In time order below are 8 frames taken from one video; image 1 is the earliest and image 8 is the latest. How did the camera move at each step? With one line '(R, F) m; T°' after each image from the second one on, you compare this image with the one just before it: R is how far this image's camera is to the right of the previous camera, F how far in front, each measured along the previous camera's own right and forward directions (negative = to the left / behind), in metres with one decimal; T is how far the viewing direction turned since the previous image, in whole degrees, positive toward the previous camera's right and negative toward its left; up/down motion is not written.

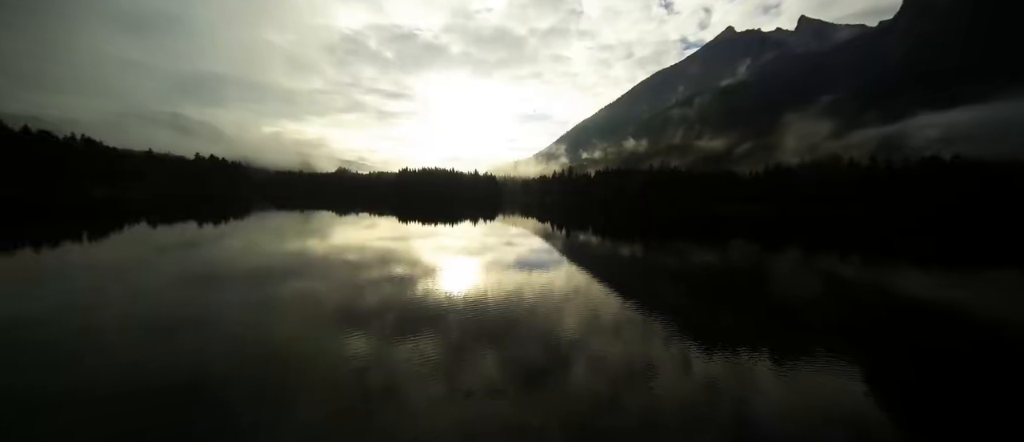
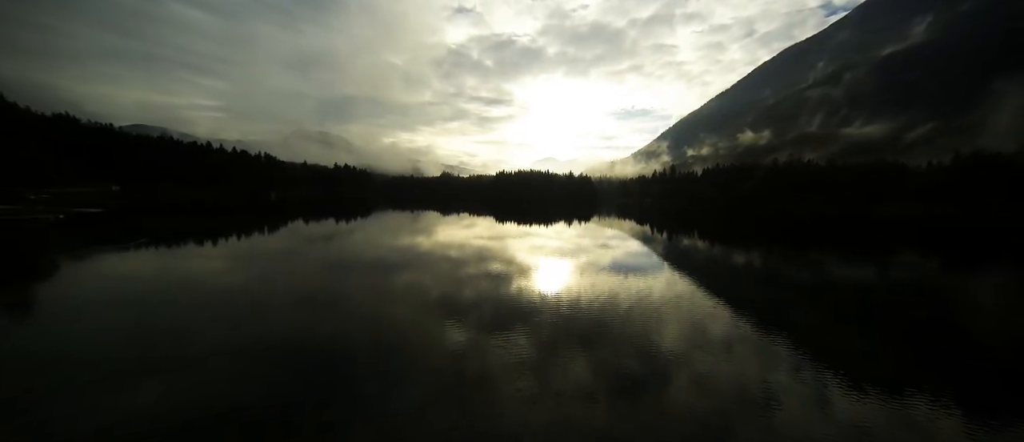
(0.0, +0.1) m; -15°
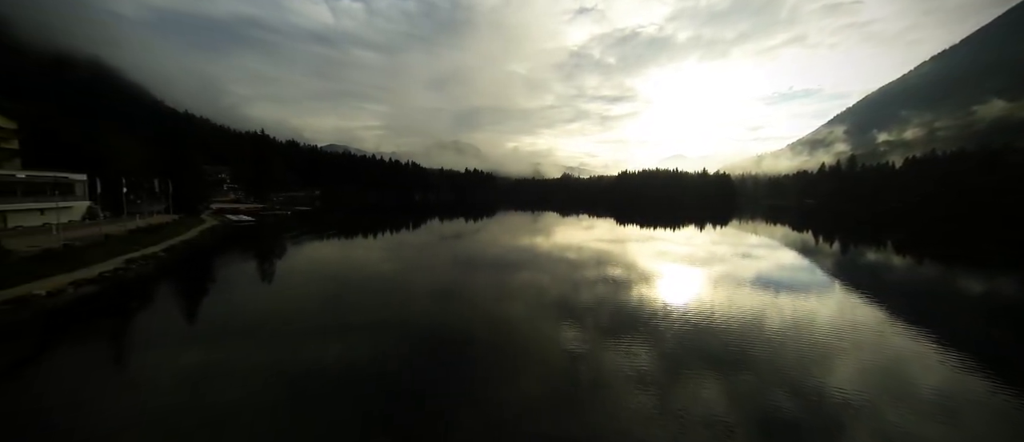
(+0.1, +0.4) m; -19°
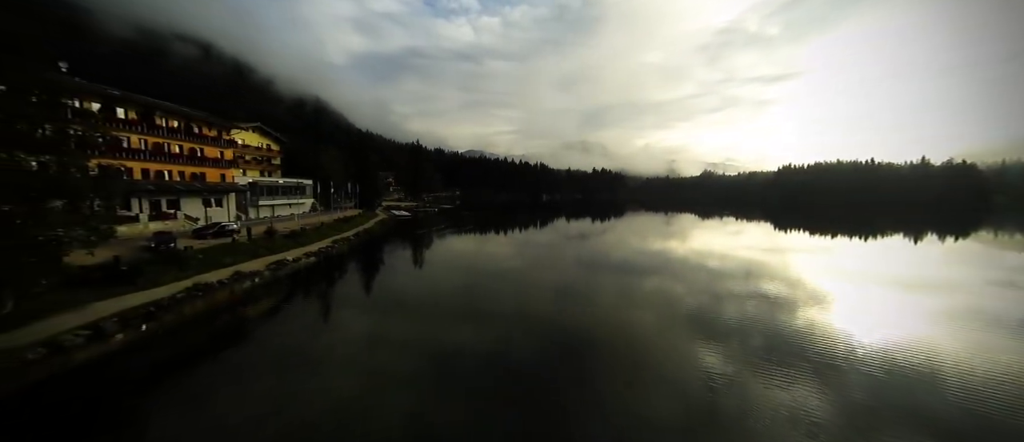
(+0.1, +0.8) m; -20°
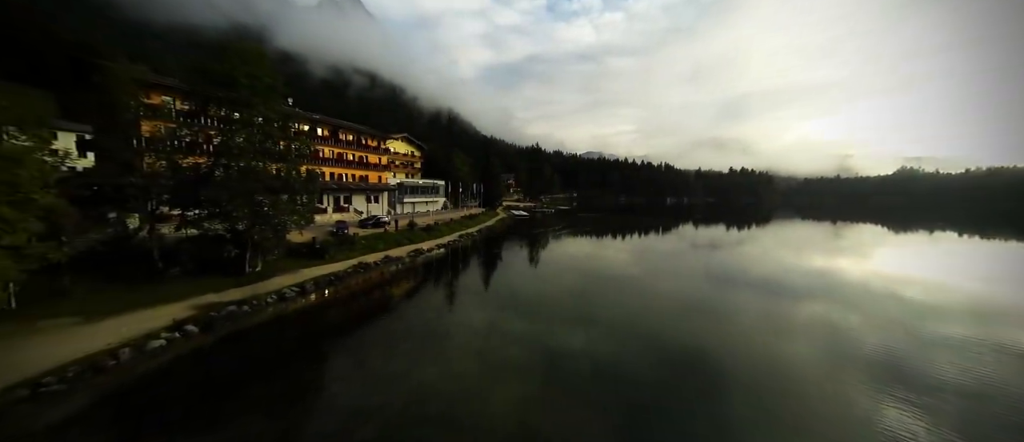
(+0.5, +0.1) m; -18°
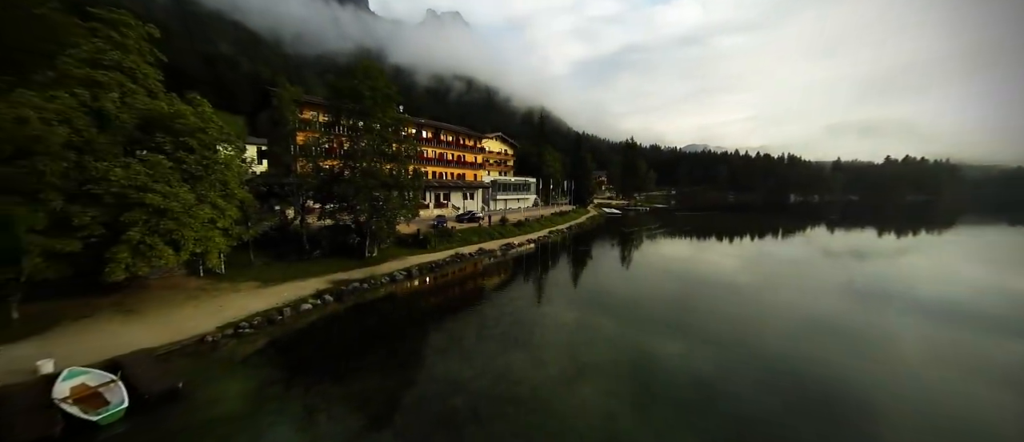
(+0.4, -0.8) m; -14°
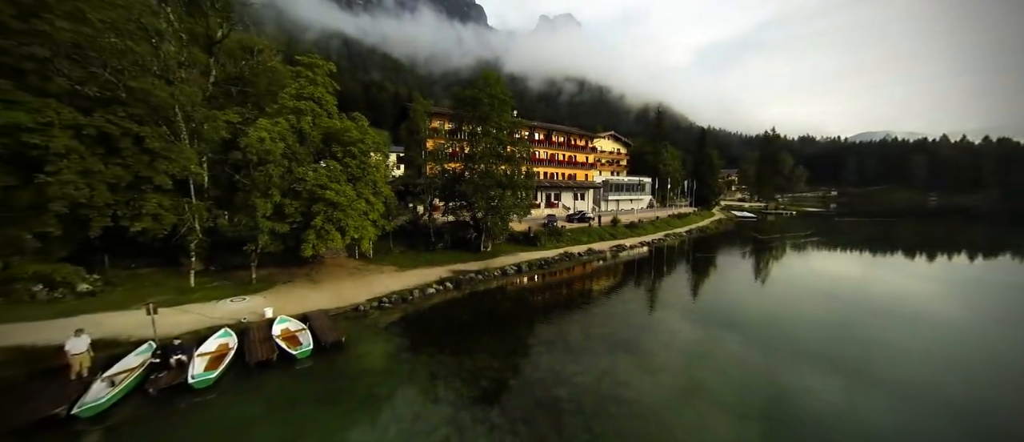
(+0.3, -0.6) m; -17°
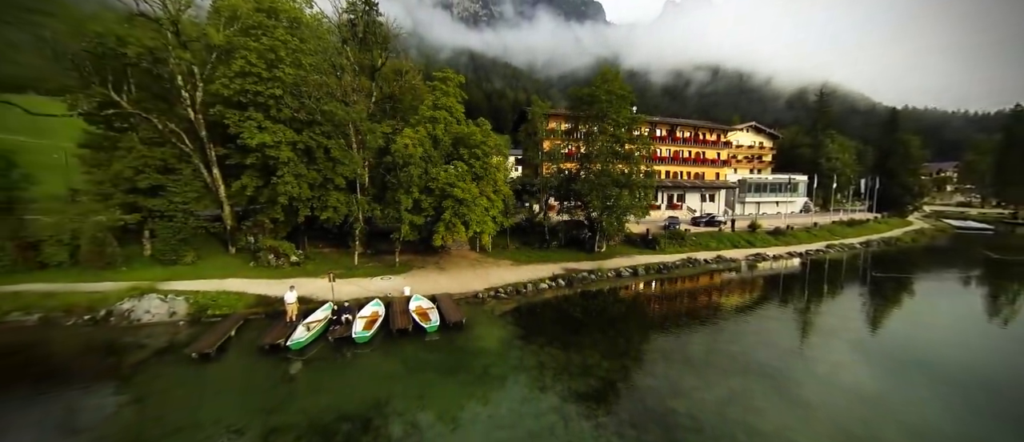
(+0.2, -0.4) m; -18°
